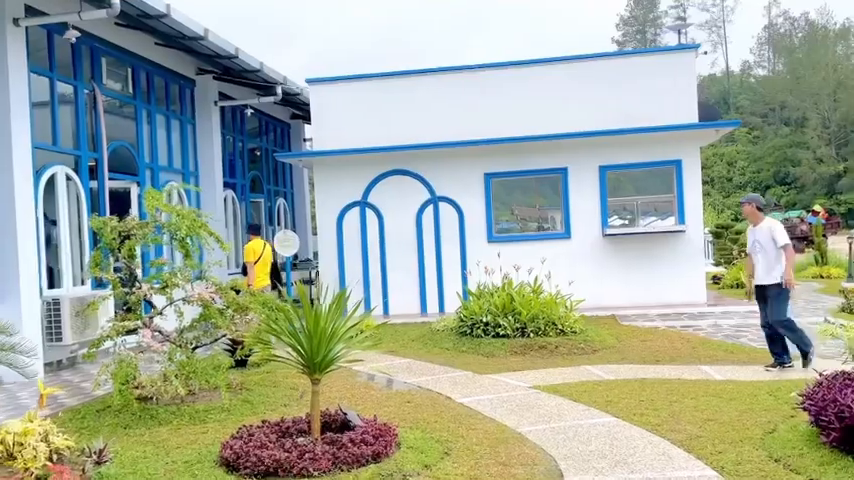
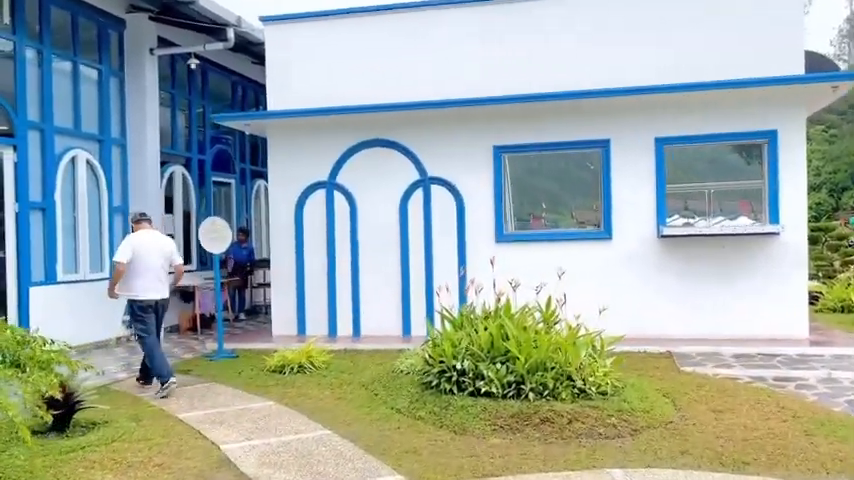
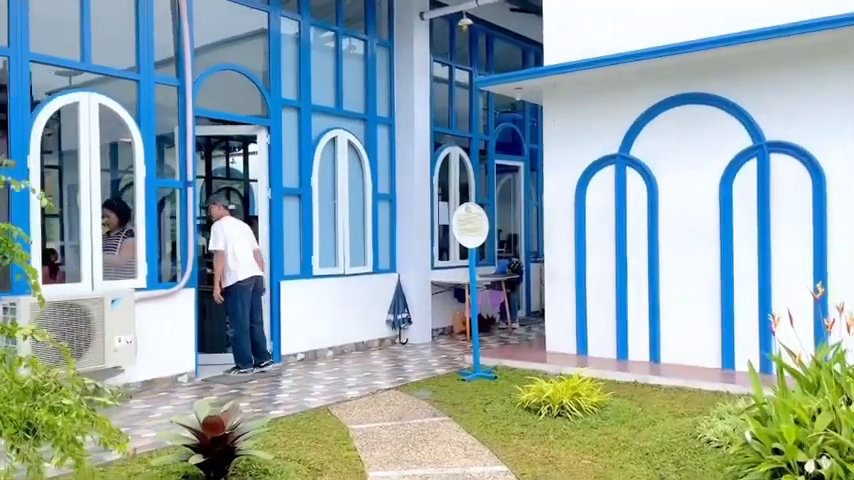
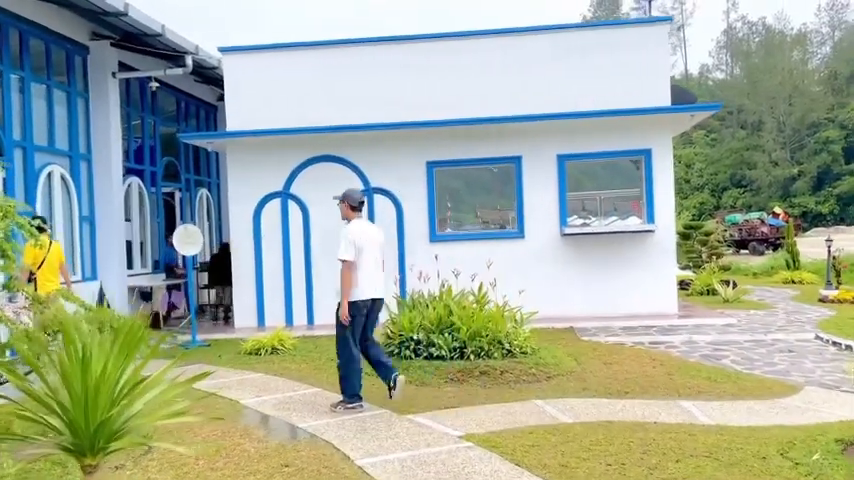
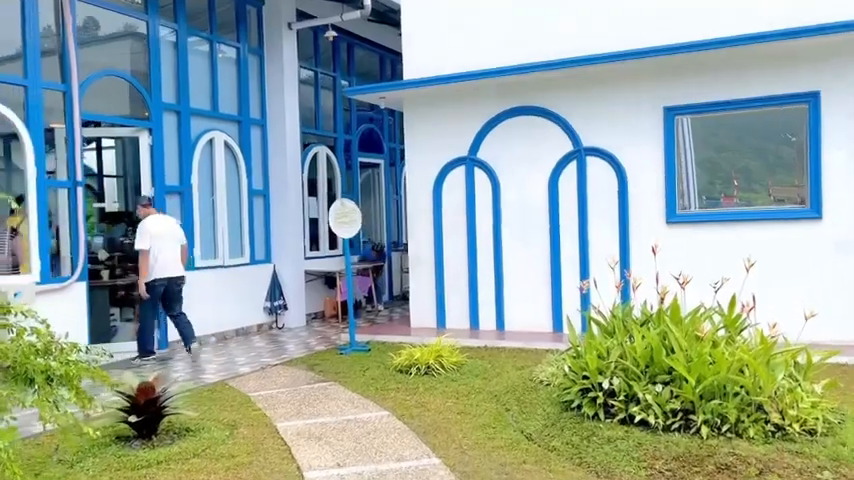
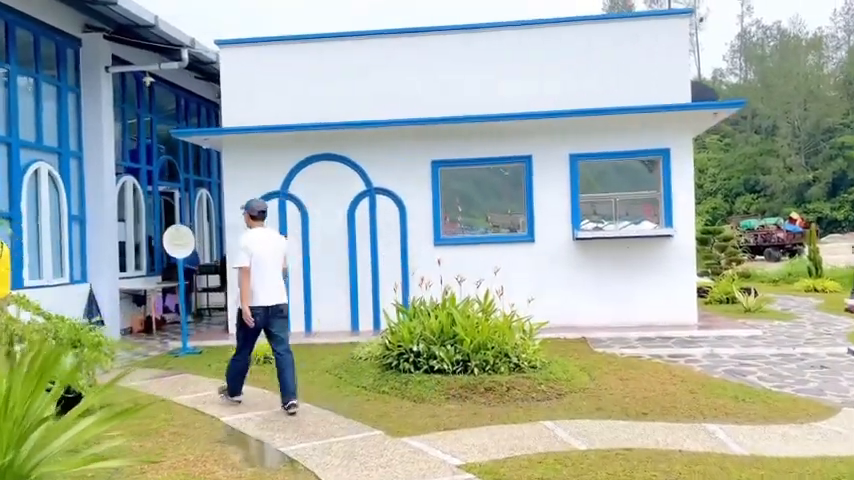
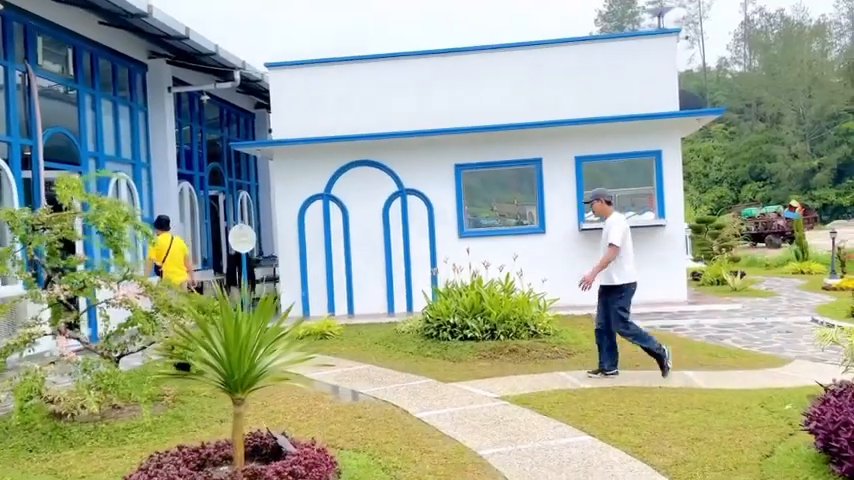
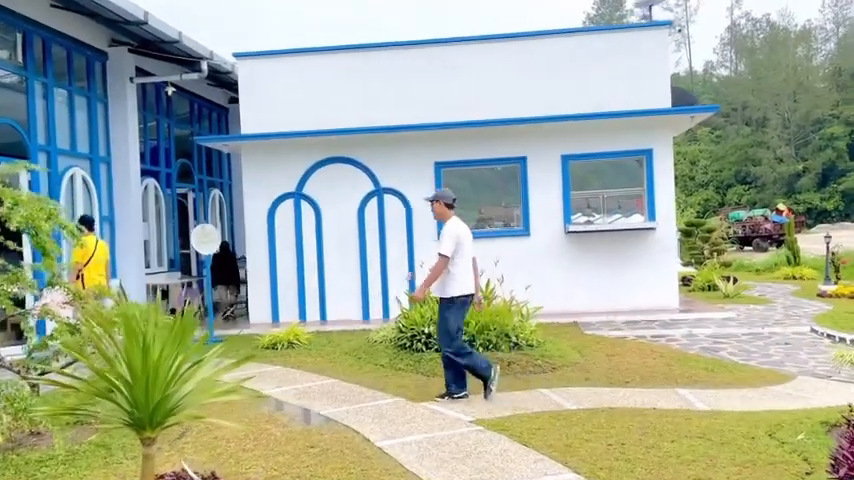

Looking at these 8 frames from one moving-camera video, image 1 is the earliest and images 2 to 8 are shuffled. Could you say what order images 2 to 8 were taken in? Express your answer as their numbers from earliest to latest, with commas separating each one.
7, 8, 4, 6, 2, 5, 3
